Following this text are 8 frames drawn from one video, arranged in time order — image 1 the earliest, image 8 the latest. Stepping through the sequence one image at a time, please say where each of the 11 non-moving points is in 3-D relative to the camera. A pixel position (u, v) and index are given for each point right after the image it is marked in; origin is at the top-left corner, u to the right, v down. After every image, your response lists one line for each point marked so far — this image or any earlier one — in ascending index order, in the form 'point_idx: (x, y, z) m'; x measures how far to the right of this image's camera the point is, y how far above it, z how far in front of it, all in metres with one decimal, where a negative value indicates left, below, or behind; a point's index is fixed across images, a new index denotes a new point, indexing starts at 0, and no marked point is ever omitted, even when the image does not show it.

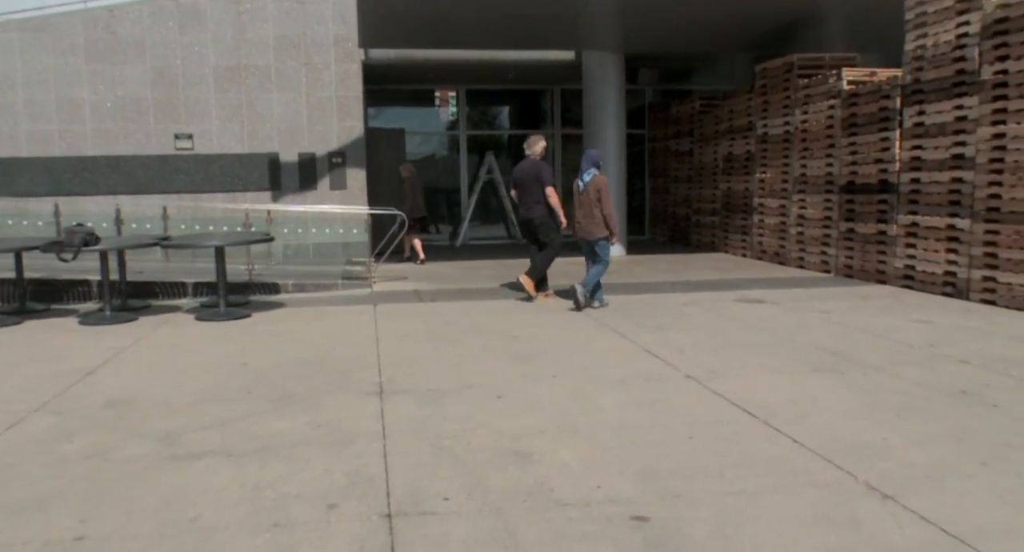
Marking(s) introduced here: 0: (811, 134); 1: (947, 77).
0: (+4.8, +2.3, +11.4) m
1: (+5.3, +2.4, +8.6) m
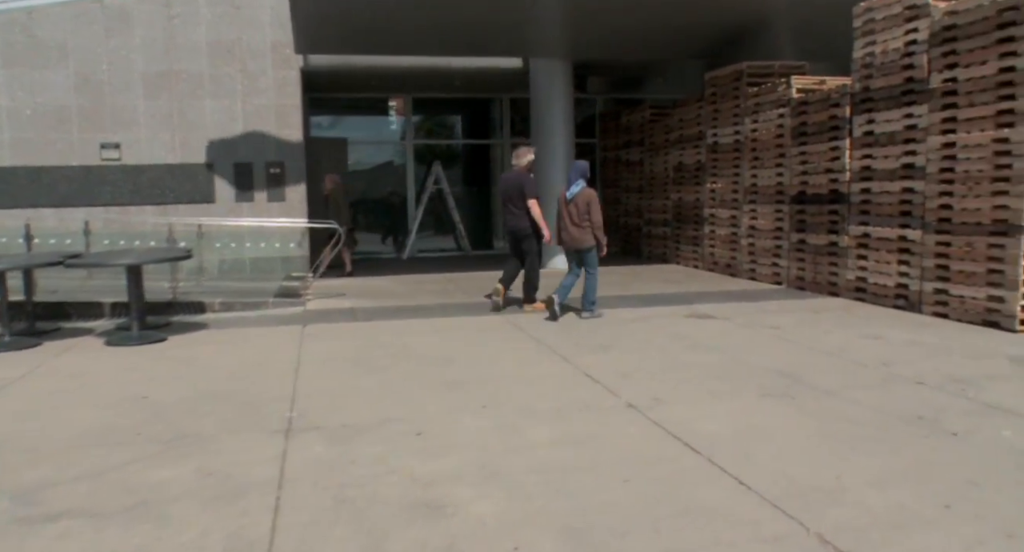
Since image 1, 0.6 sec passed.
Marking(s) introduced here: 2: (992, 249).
0: (+3.9, +2.1, +11.2) m
1: (+4.5, +2.3, +8.4) m
2: (+4.9, +0.3, +7.3) m
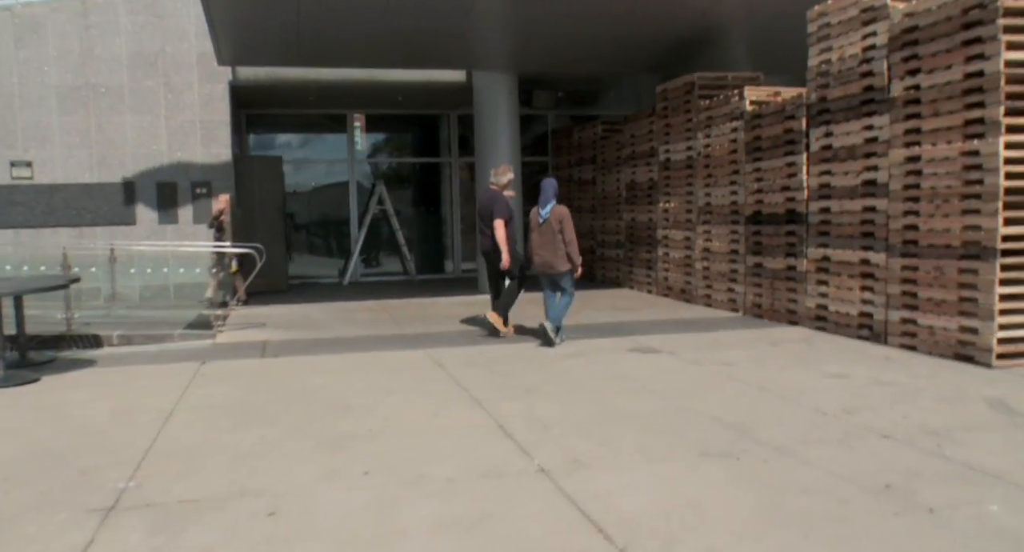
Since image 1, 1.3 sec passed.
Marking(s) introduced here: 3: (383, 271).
0: (+3.0, +1.7, +10.5) m
1: (+3.7, +2.0, +7.7) m
2: (+4.2, 0.0, +6.6) m
3: (-3.2, +0.1, +17.5) m
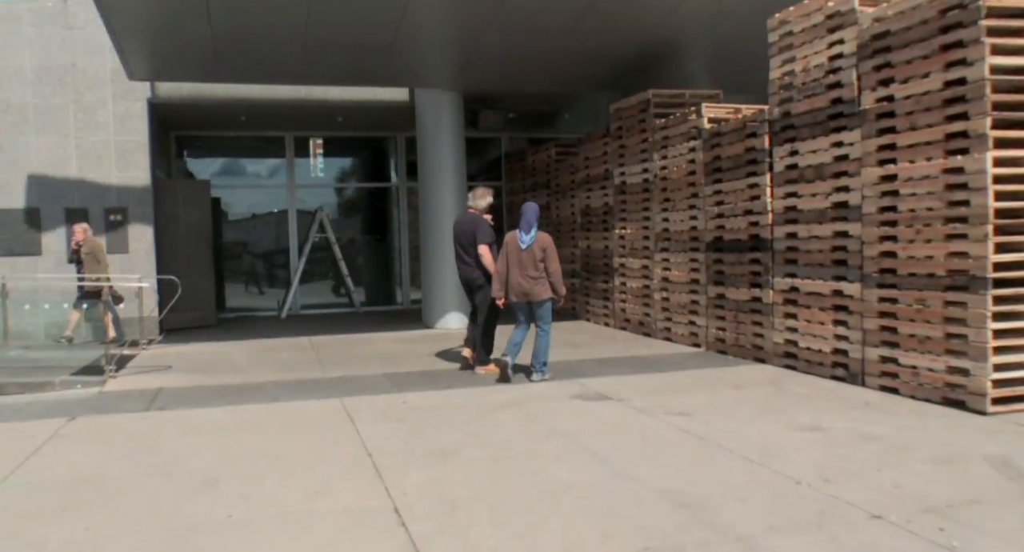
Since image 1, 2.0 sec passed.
0: (+2.2, +1.3, +9.6) m
1: (+3.0, +1.6, +6.9) m
2: (+3.5, -0.3, +5.8) m
3: (-4.3, -0.6, +16.3) m
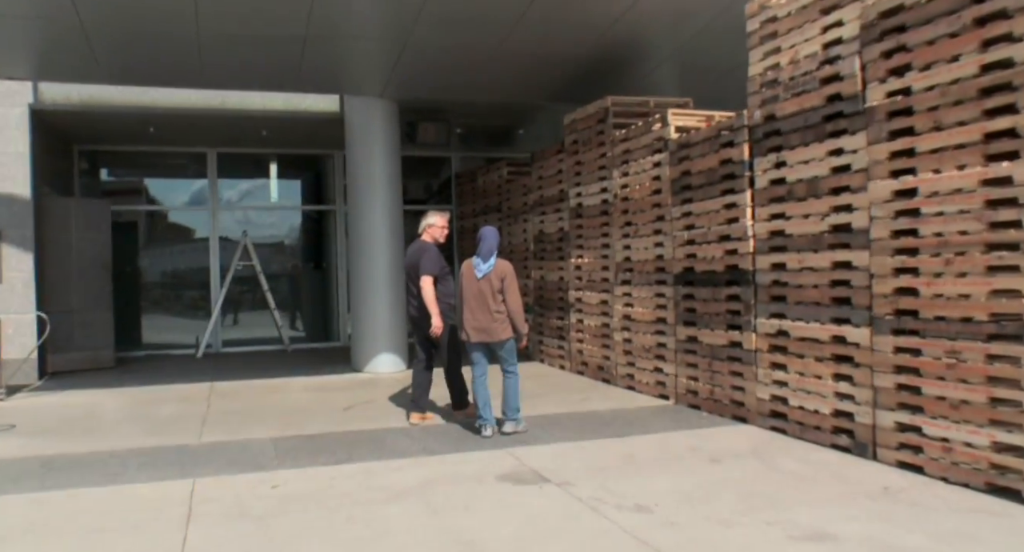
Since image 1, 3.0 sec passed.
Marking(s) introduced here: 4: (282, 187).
0: (+1.4, +0.8, +8.2) m
1: (+2.4, +1.3, +5.6) m
2: (+2.9, -0.5, +4.3) m
3: (-5.3, -1.3, +14.5) m
4: (-4.7, +1.8, +14.9) m
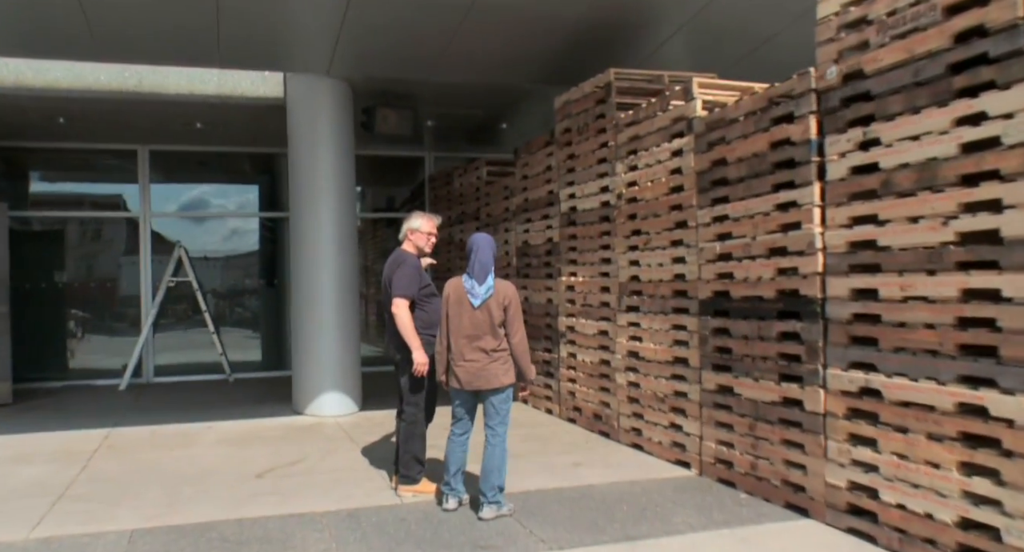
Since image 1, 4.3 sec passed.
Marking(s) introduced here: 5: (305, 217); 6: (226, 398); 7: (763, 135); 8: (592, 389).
0: (+1.2, +0.6, +6.3) m
1: (+2.1, +1.1, +3.6) m
2: (+2.7, -0.7, +2.4) m
3: (-5.7, -1.6, +12.5) m
4: (-5.0, +1.6, +12.9) m
5: (-2.5, +0.7, +8.8) m
6: (-4.2, -1.7, +10.5) m
7: (+1.7, +1.0, +4.8) m
8: (+0.8, -1.2, +7.4) m
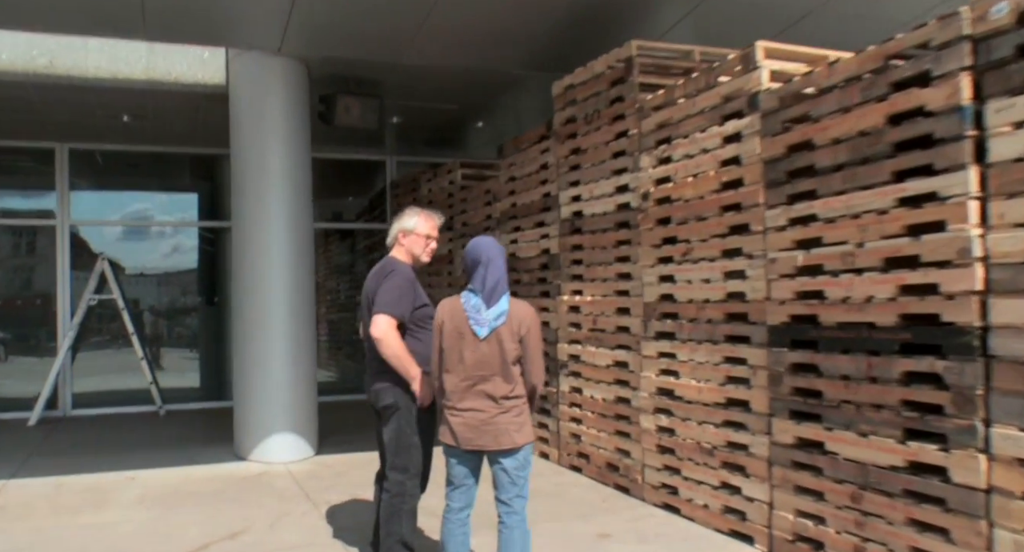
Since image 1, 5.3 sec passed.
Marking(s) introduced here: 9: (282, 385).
0: (+1.2, +0.5, +5.0) m
1: (+2.4, +1.1, +2.4) m
2: (+3.0, -0.7, +1.2) m
3: (-6.0, -1.9, +10.7) m
4: (-5.4, +1.3, +11.2) m
5: (-2.7, +0.5, +7.3) m
6: (-4.5, -2.0, +8.8) m
7: (+1.8, +0.9, +3.6) m
8: (+0.8, -1.3, +6.0) m
9: (-2.4, -1.1, +7.3) m
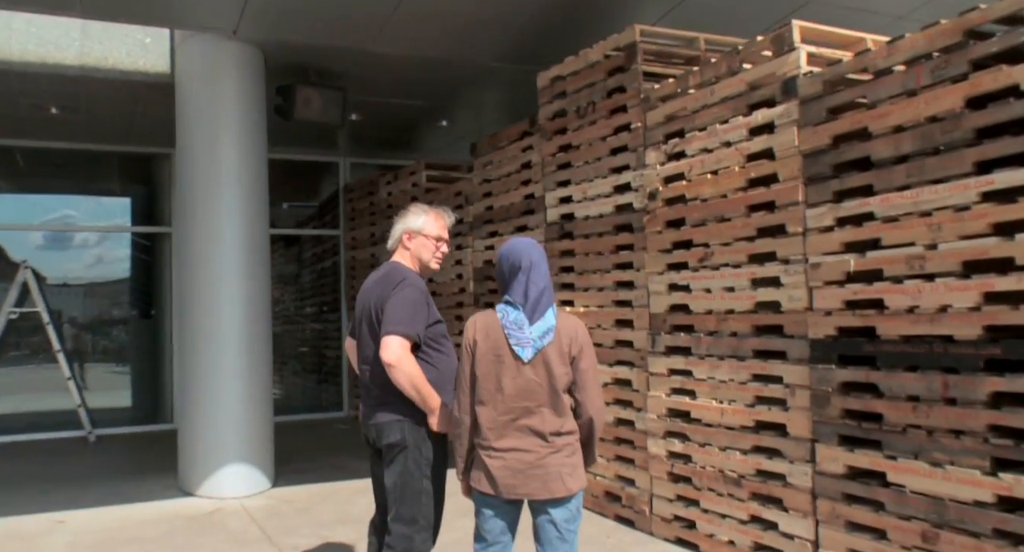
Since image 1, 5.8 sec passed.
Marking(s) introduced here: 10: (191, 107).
0: (+1.2, +0.4, +4.5) m
1: (+2.5, +1.1, +2.0) m
2: (+3.3, -0.7, +0.8) m
3: (-6.4, -2.1, +9.5) m
4: (-5.8, +1.1, +10.2) m
5: (-2.8, +0.4, +6.4) m
6: (-4.7, -2.1, +7.8) m
7: (+1.9, +0.8, +3.1) m
8: (+0.7, -1.4, +5.4) m
9: (-2.5, -1.2, +6.5) m
10: (-2.9, +1.5, +6.3) m
